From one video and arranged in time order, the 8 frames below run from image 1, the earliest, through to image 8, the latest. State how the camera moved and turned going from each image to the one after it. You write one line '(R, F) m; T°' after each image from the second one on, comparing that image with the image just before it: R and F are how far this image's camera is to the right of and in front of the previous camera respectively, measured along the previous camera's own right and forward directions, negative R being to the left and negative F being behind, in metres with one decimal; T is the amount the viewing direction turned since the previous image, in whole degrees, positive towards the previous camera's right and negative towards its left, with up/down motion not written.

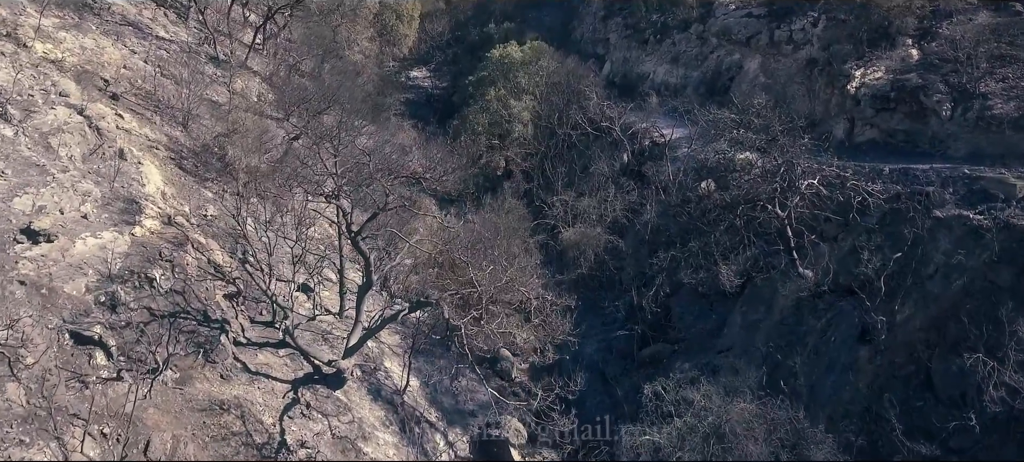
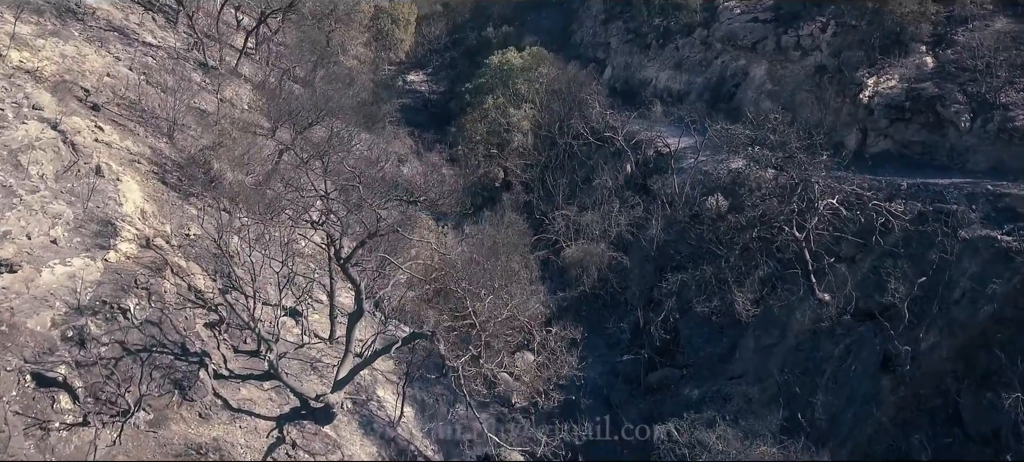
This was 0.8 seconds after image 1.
(0.0, +0.8) m; 0°
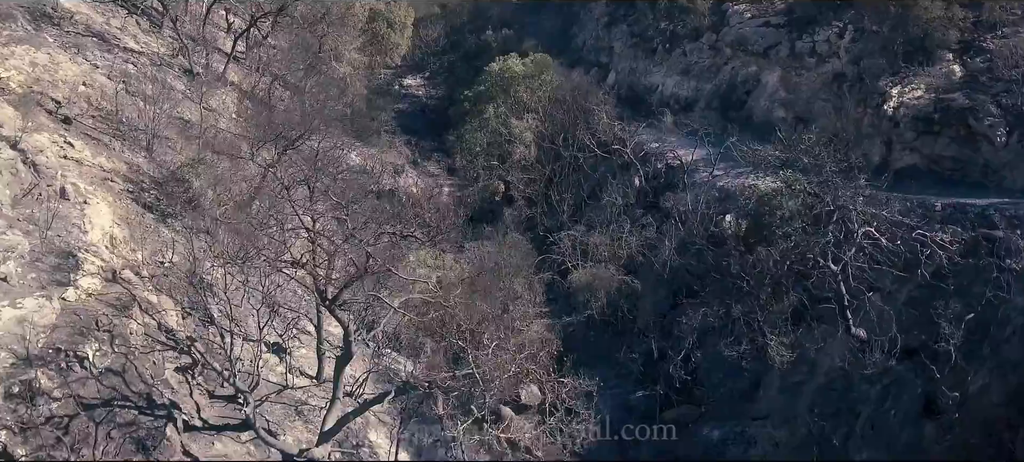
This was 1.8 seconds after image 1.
(-0.1, +1.2) m; 0°
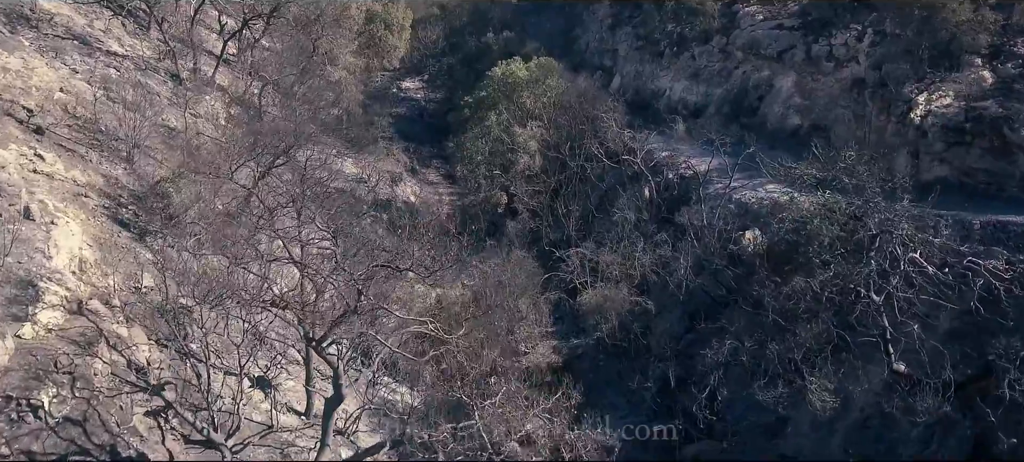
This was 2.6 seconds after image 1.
(-0.1, +1.1) m; 0°
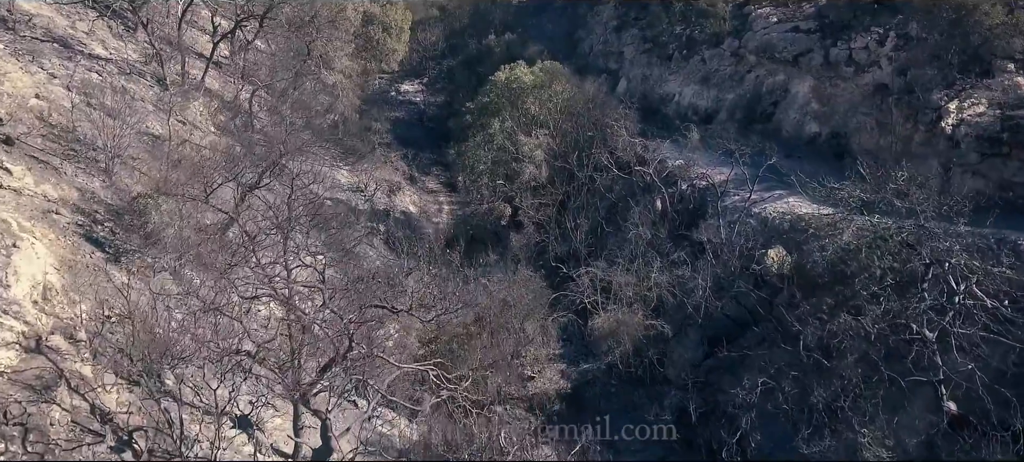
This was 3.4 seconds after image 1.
(-0.1, +1.1) m; 0°
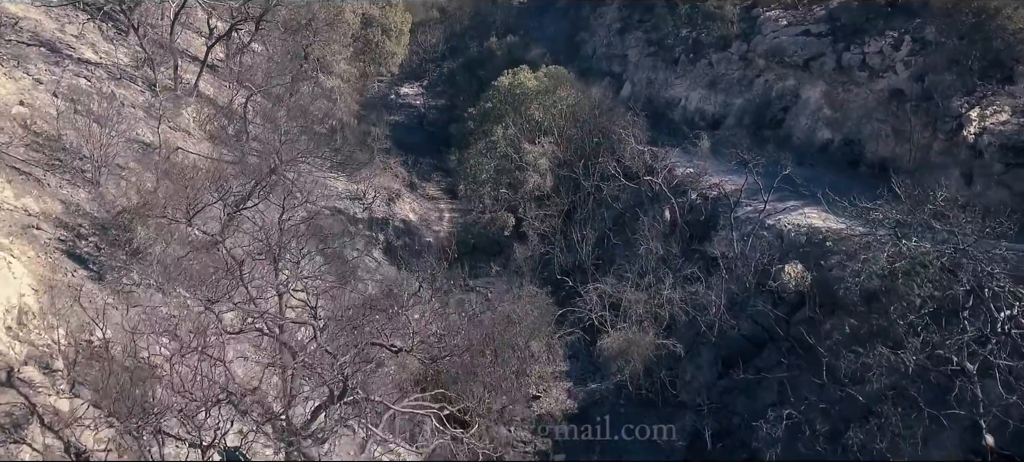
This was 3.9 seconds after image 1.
(-0.1, +0.6) m; 0°
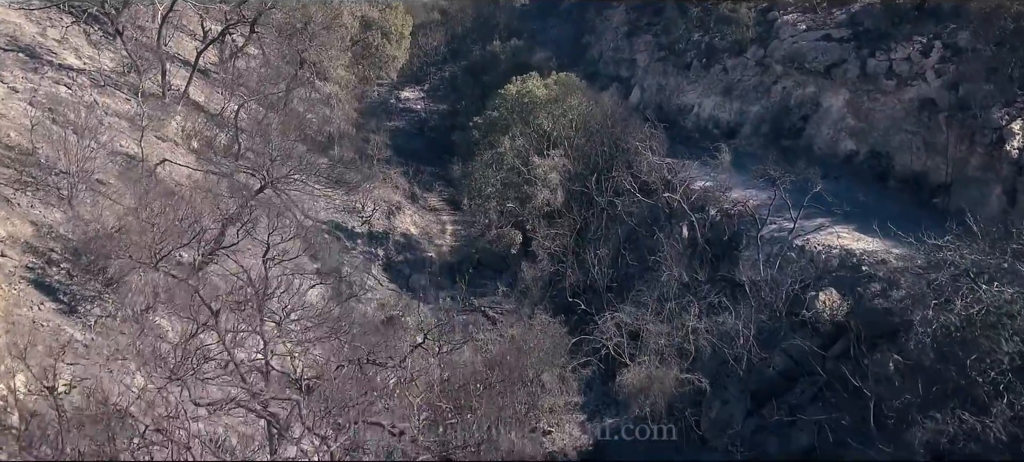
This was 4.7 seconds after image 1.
(-0.2, +1.1) m; 0°
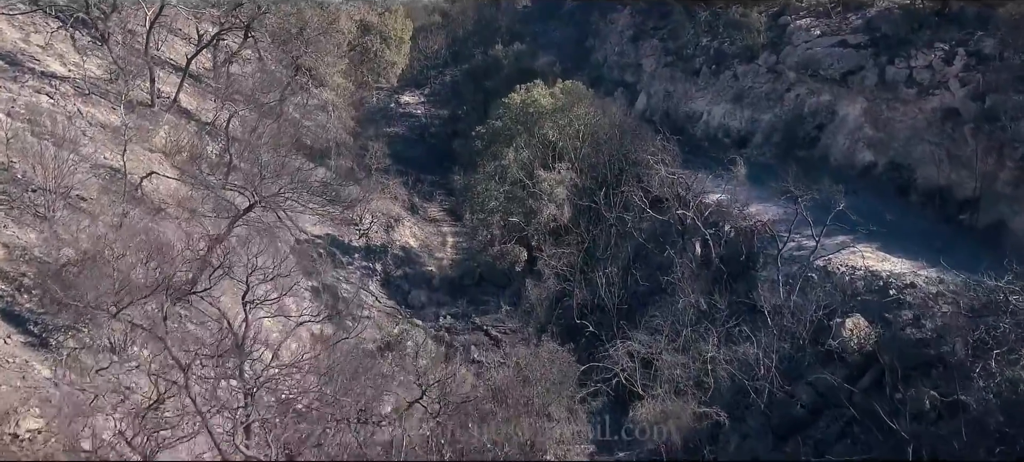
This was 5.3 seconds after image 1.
(-0.1, +0.8) m; 0°
